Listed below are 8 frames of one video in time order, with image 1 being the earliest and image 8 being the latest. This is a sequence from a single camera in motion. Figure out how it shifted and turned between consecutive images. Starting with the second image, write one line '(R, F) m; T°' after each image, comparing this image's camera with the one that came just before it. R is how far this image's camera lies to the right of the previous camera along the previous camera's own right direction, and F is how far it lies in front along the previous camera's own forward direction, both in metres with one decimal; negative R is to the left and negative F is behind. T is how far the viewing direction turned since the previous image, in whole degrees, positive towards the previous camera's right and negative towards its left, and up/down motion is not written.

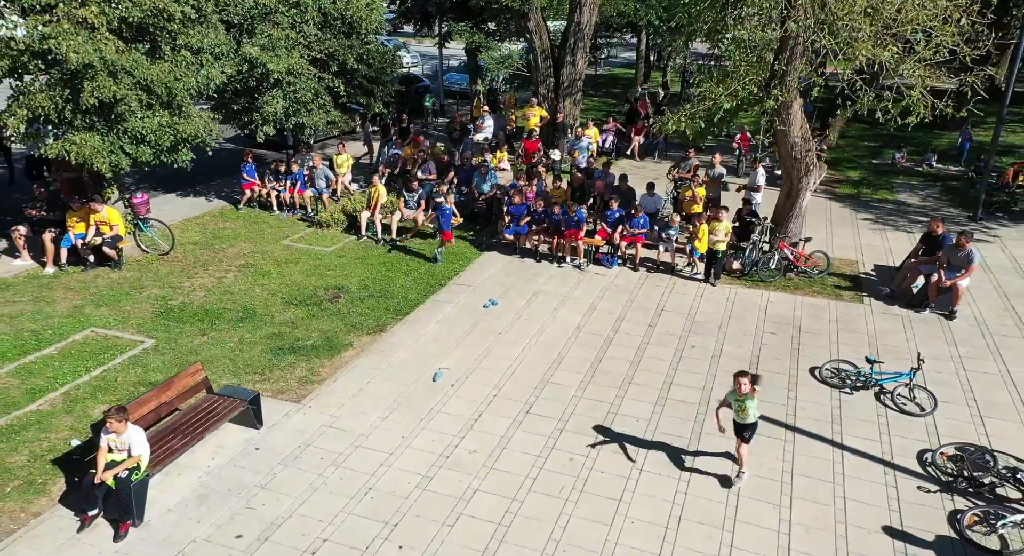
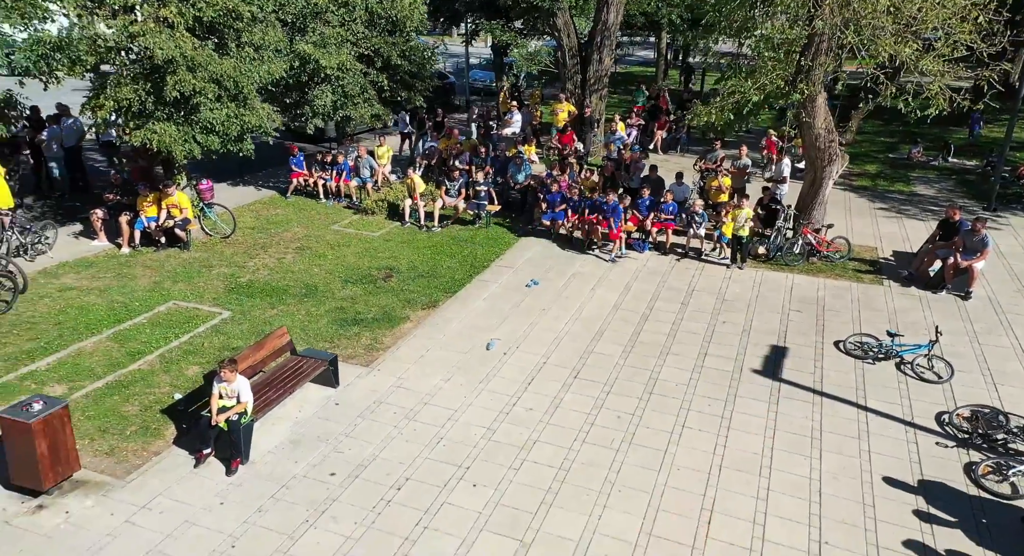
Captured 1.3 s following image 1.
(-0.5, -0.9) m; -1°
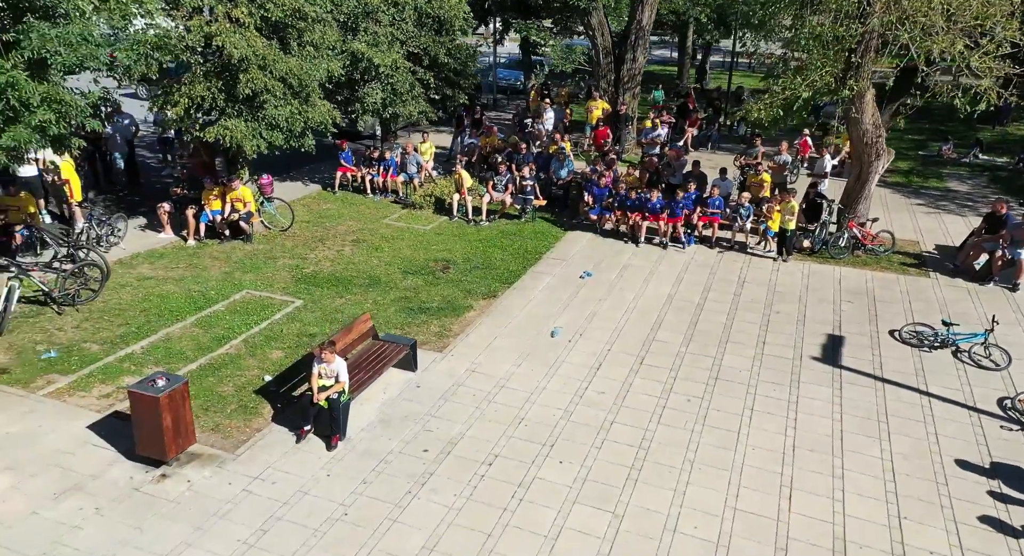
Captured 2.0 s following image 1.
(-0.8, -0.4) m; -1°
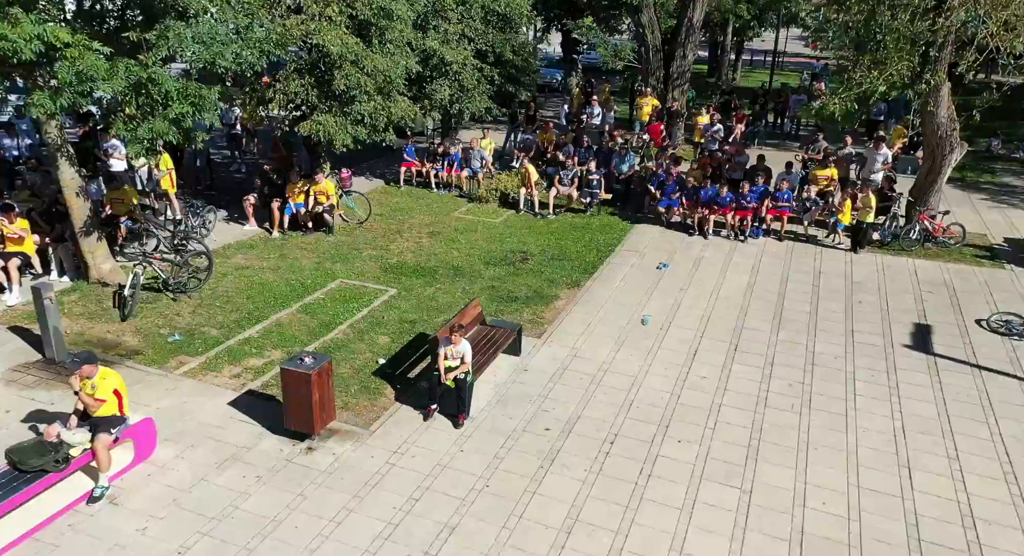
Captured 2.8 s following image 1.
(-1.1, -0.3) m; -2°
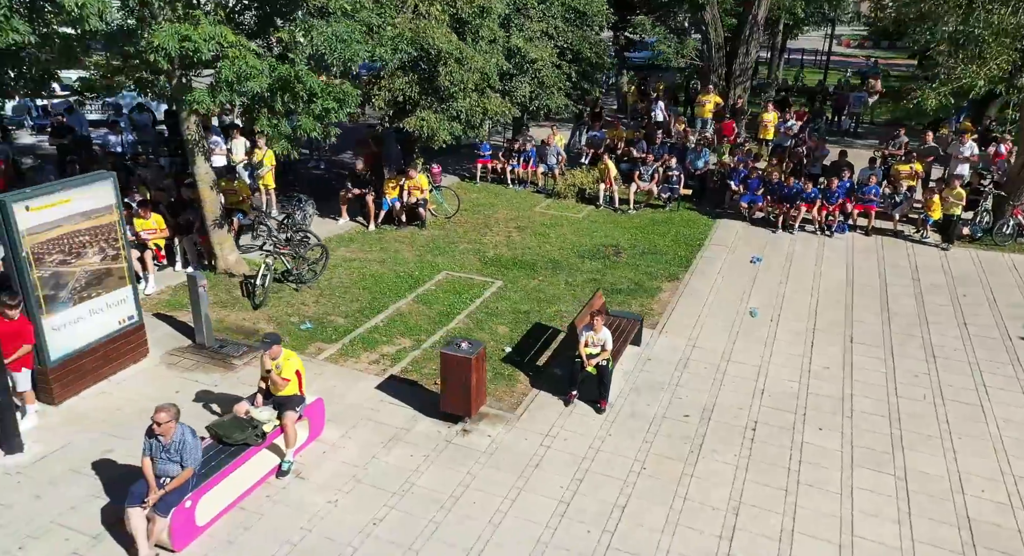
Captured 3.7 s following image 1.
(-1.3, -0.2) m; -2°
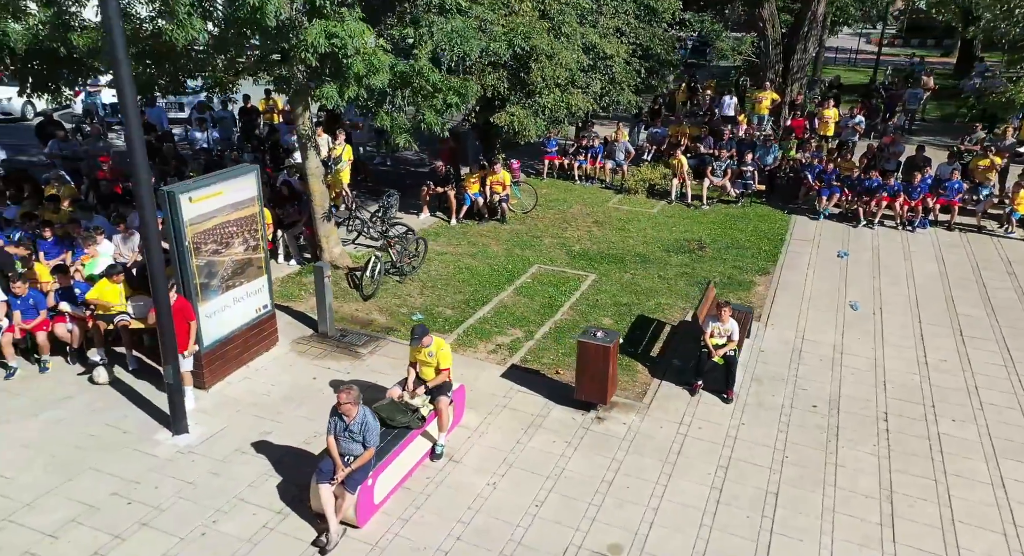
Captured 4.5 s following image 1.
(-1.1, -0.1) m; -2°
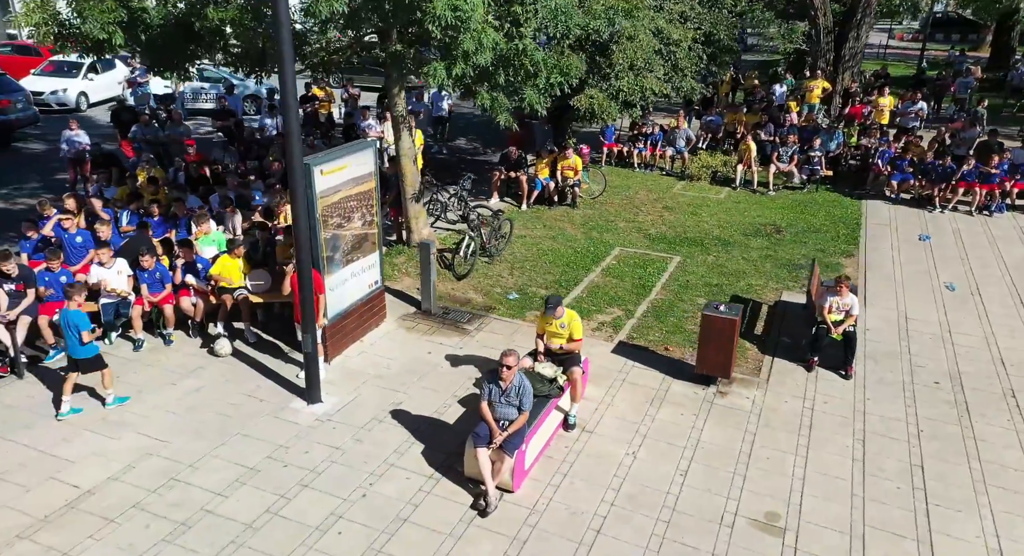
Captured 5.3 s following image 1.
(-1.0, 0.0) m; -2°
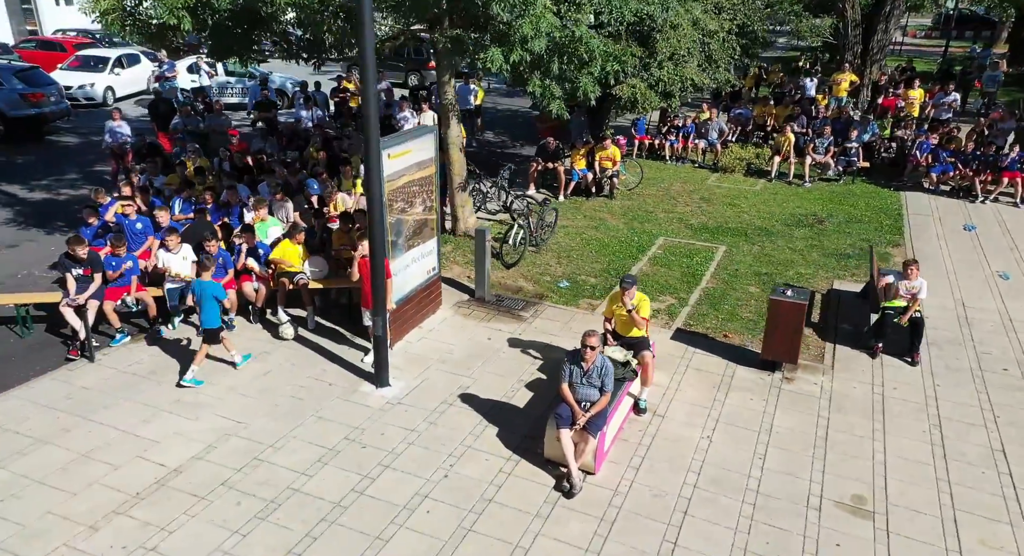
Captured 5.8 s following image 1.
(-0.5, 0.0) m; -1°
